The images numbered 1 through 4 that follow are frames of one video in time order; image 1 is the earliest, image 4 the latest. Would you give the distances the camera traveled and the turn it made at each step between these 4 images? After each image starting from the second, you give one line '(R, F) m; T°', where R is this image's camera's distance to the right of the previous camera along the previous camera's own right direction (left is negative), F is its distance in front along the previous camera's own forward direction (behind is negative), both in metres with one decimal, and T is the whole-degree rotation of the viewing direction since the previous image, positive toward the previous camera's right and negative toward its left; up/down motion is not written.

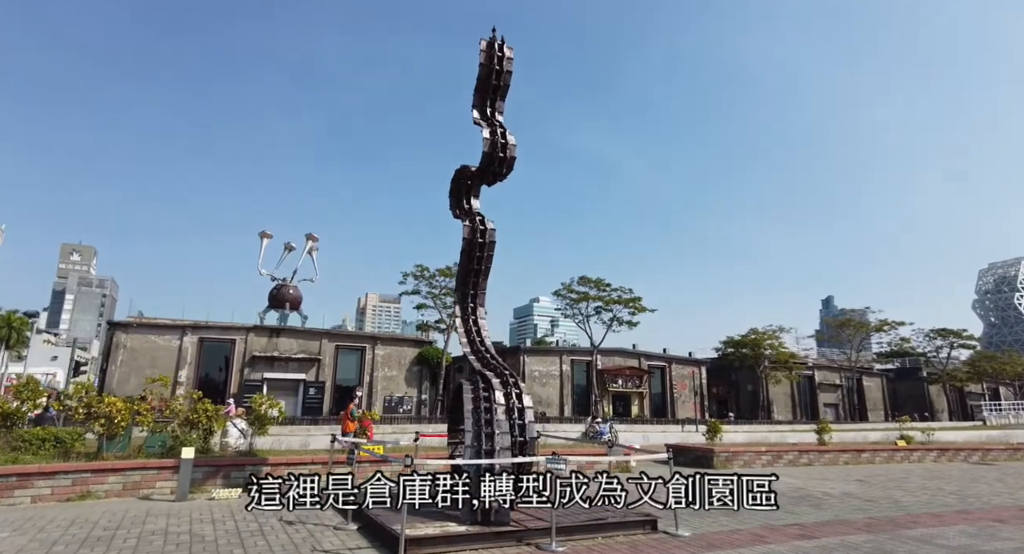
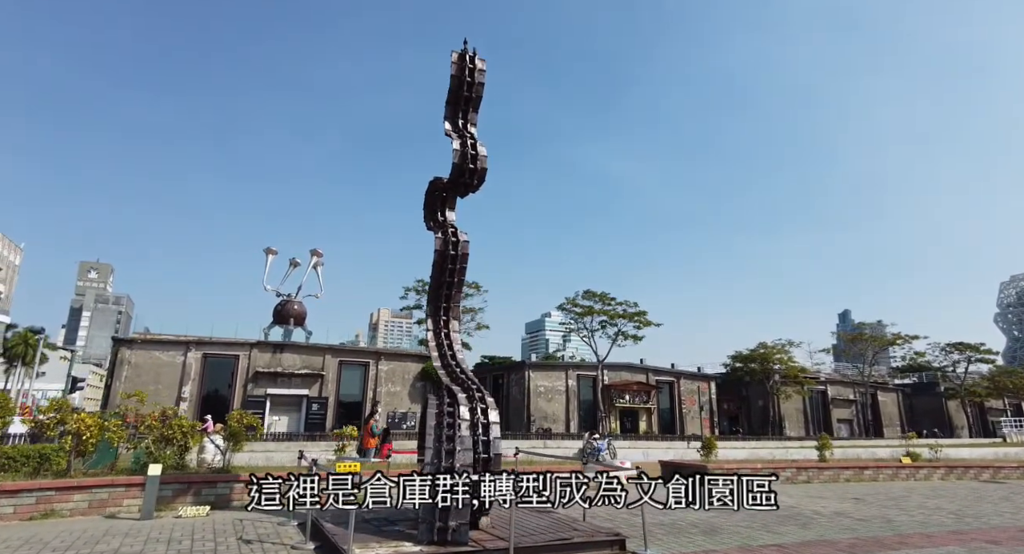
(+0.6, +0.2) m; -1°
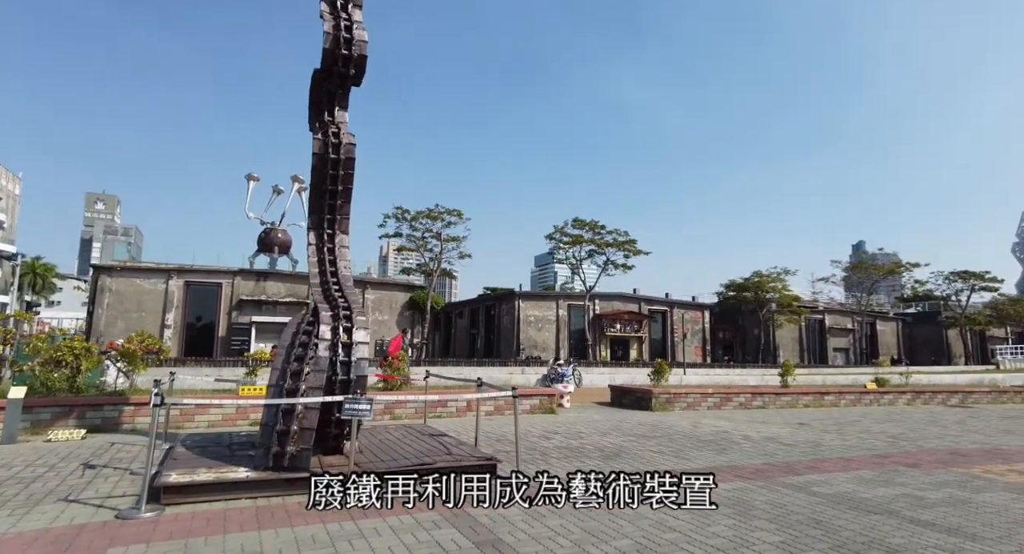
(+1.8, +0.9) m; 0°
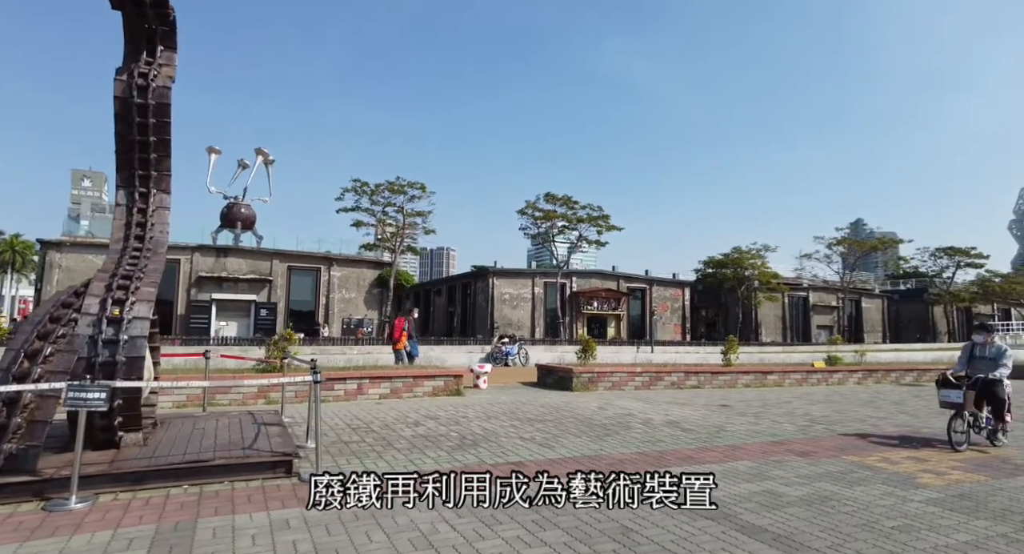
(+2.1, +1.1) m; +1°
